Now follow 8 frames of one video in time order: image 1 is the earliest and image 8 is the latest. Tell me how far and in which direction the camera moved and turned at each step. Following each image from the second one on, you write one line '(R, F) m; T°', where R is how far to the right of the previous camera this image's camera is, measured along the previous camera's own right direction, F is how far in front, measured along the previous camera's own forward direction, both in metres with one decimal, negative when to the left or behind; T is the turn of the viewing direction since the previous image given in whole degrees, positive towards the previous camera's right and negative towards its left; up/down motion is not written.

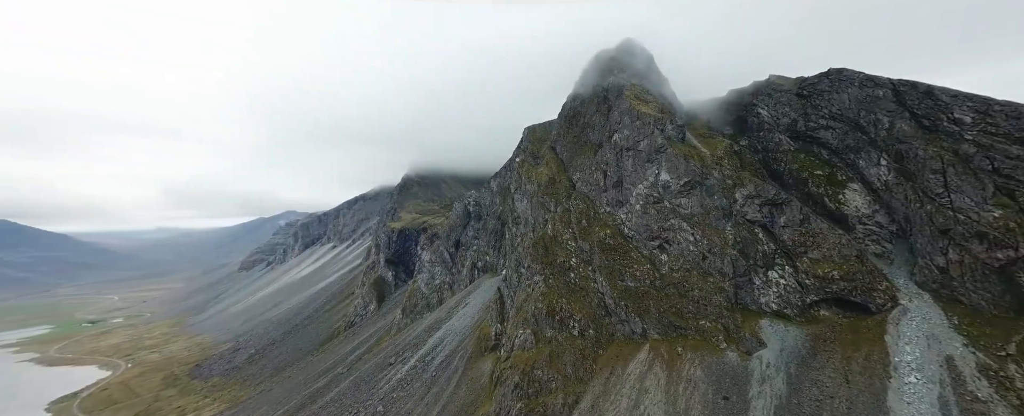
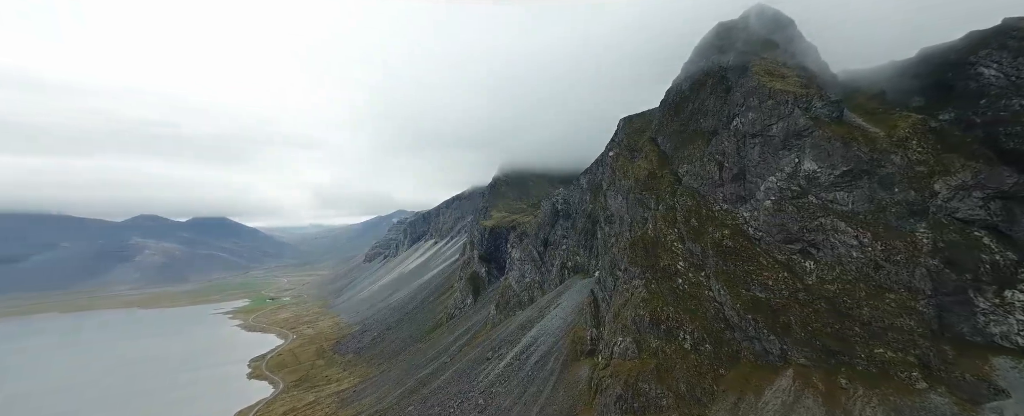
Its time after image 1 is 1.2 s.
(-0.3, +0.6) m; -12°
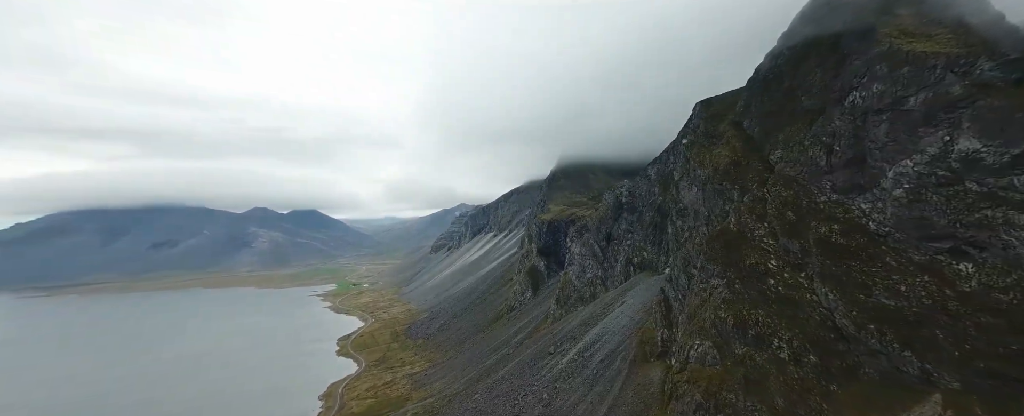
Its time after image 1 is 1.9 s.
(-0.3, +0.5) m; -8°
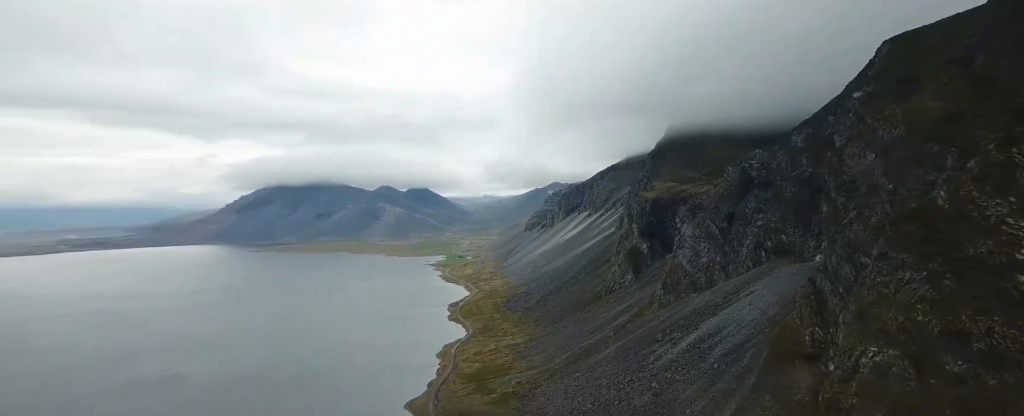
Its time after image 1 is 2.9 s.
(-0.7, +1.2) m; -14°
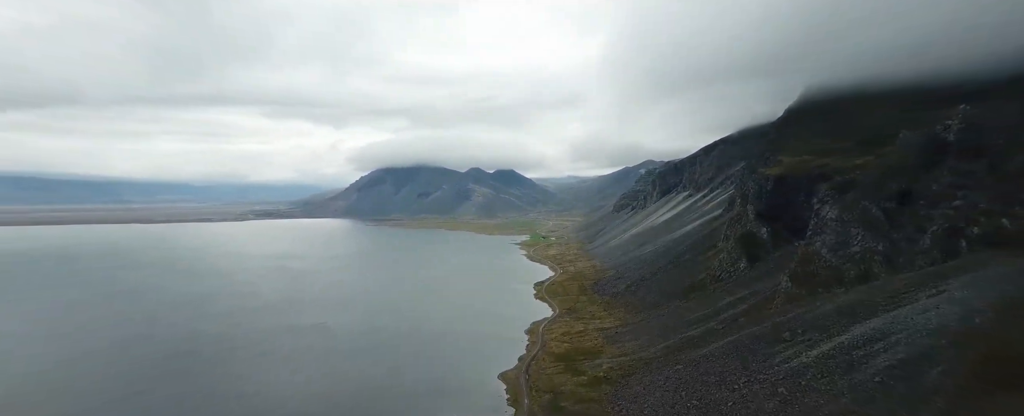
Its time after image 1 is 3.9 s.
(-1.0, +2.0) m; -12°
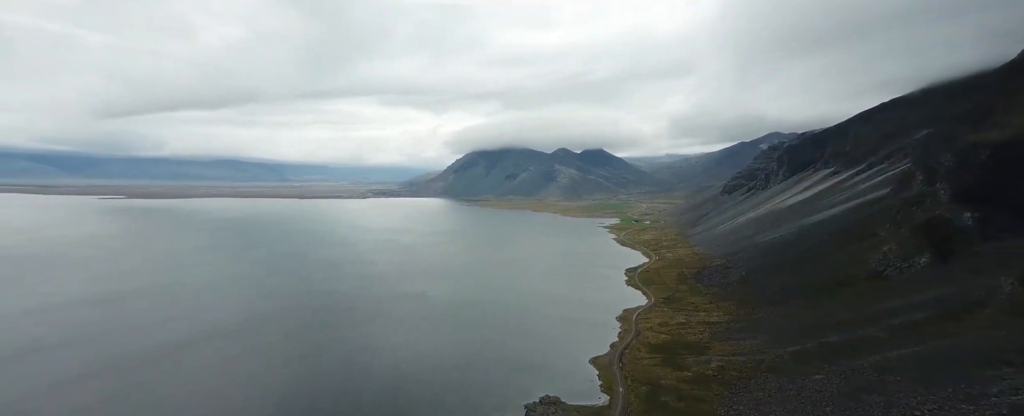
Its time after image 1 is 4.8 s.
(-2.1, +3.8) m; -12°
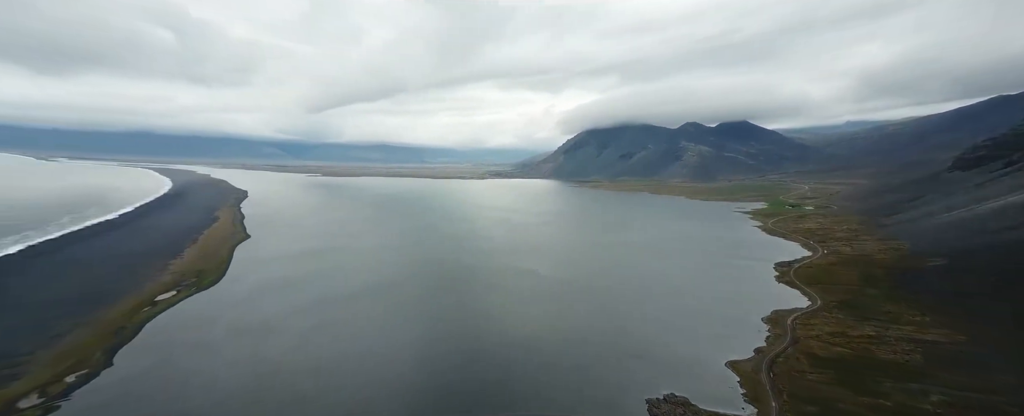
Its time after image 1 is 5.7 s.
(-6.1, +8.8) m; -15°
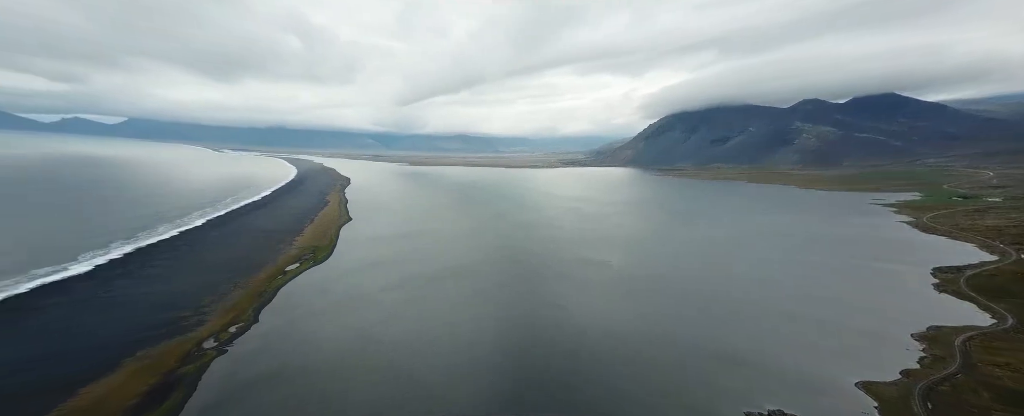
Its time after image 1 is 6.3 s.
(-5.1, +9.4) m; -10°
